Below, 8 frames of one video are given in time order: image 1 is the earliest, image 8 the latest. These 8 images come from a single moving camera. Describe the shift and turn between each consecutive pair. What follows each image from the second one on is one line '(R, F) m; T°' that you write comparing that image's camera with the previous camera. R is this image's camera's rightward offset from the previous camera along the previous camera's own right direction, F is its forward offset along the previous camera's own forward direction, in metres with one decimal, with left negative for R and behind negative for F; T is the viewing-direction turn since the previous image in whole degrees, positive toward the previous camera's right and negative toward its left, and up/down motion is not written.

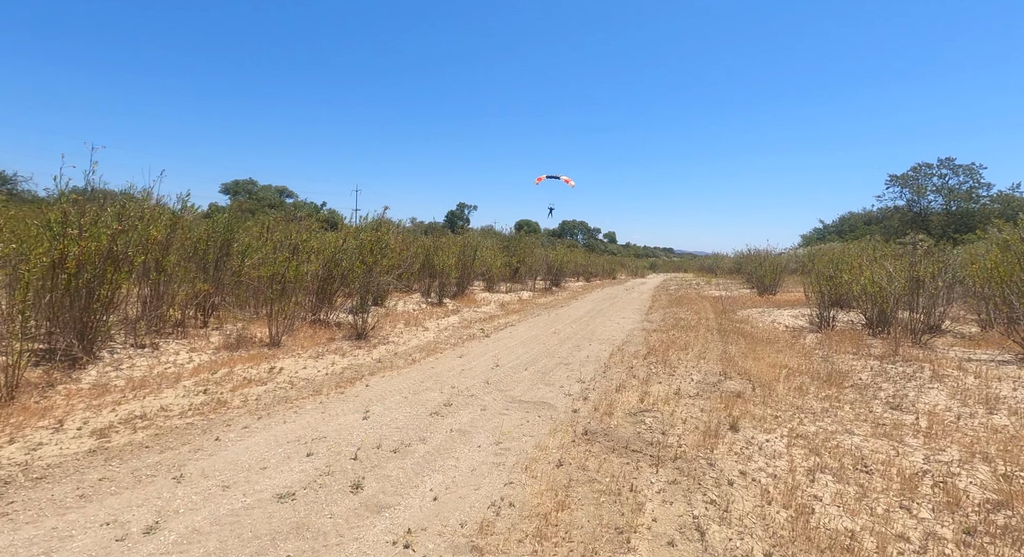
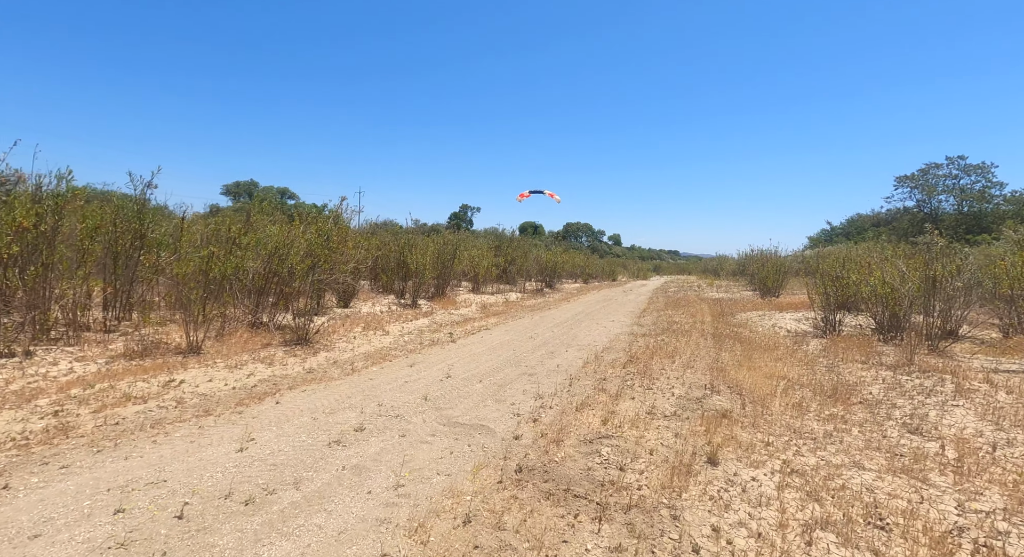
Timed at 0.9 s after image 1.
(+0.8, +1.4) m; -1°
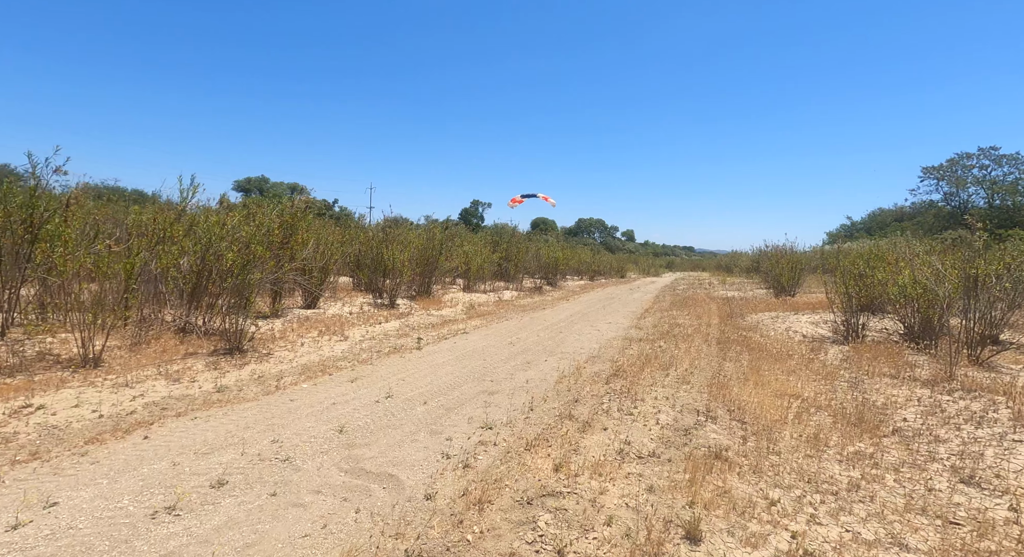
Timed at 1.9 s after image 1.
(+0.8, +1.6) m; -1°
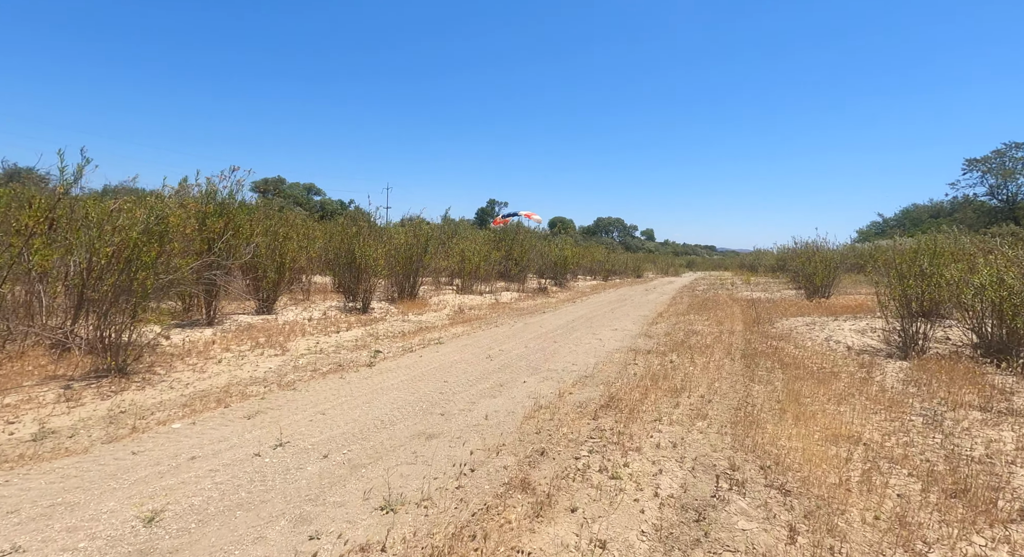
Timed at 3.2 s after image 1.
(+0.8, +2.2) m; -2°
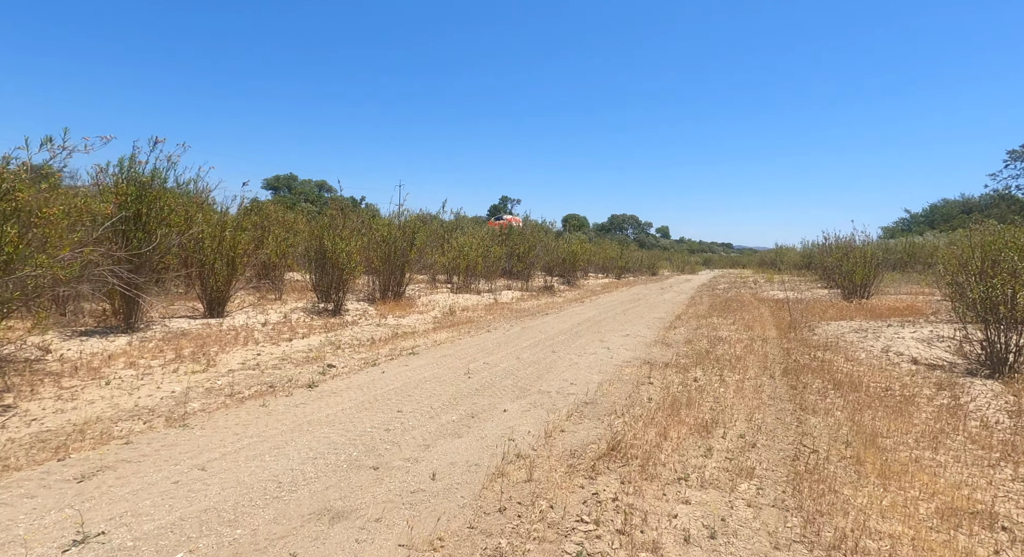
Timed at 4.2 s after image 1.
(+0.4, +2.1) m; -1°
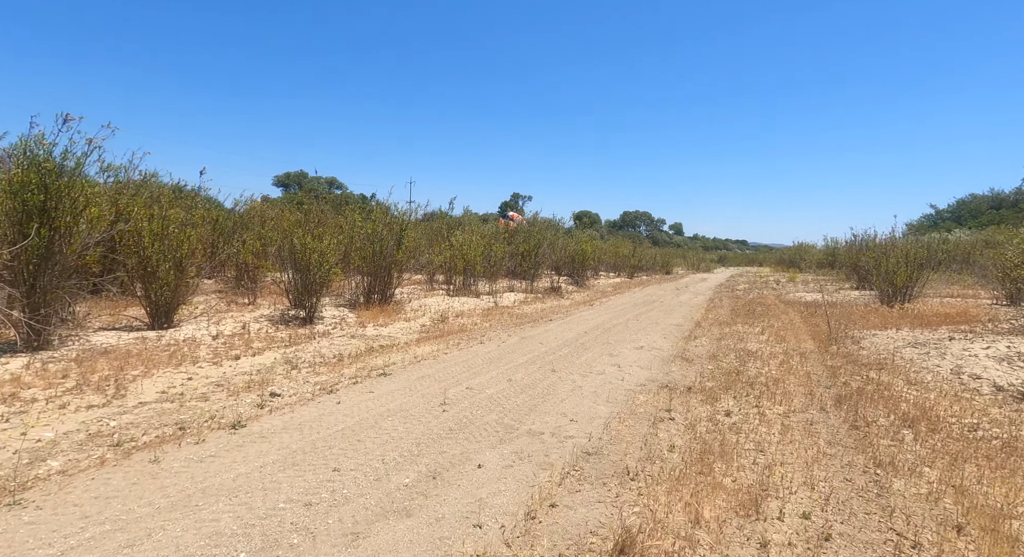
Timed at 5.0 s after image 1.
(+0.3, +1.7) m; -1°
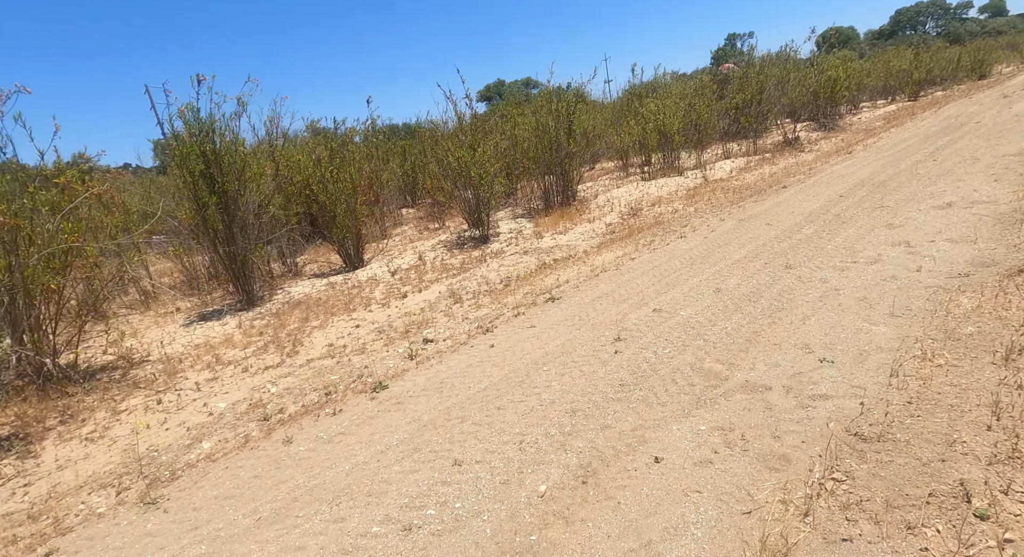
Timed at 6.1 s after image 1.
(+0.3, +2.0) m; -24°
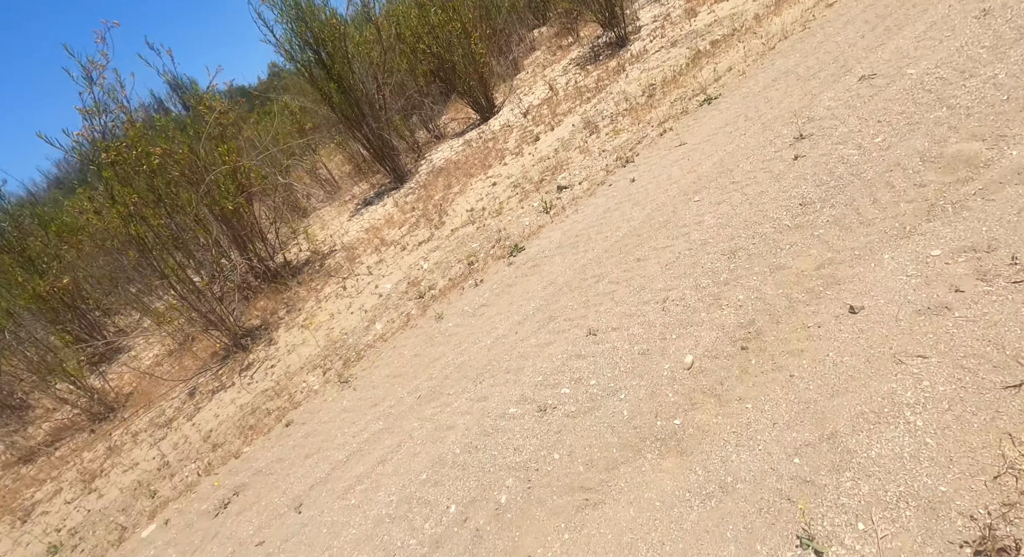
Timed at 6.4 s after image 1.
(+0.3, +0.7) m; -20°
